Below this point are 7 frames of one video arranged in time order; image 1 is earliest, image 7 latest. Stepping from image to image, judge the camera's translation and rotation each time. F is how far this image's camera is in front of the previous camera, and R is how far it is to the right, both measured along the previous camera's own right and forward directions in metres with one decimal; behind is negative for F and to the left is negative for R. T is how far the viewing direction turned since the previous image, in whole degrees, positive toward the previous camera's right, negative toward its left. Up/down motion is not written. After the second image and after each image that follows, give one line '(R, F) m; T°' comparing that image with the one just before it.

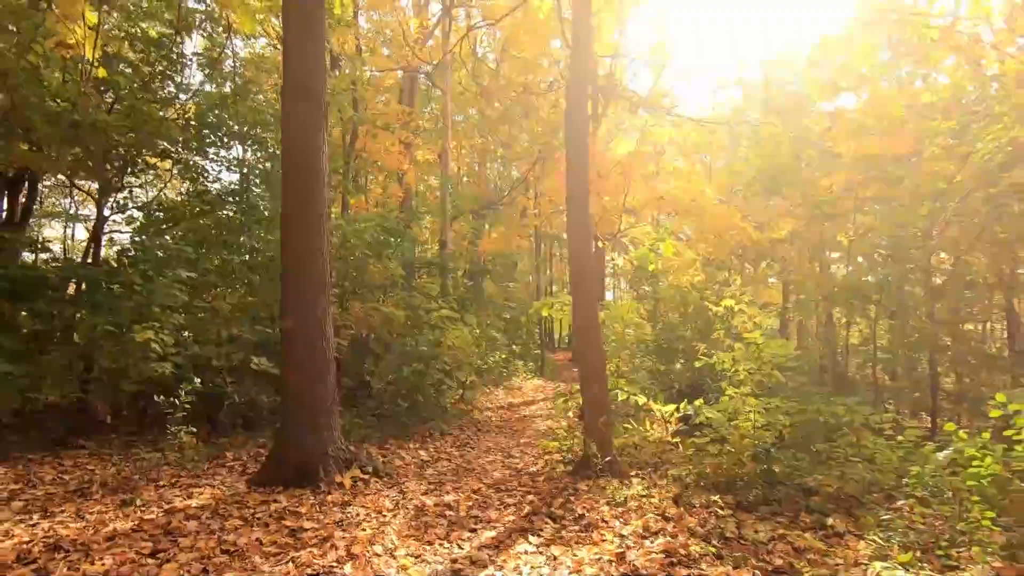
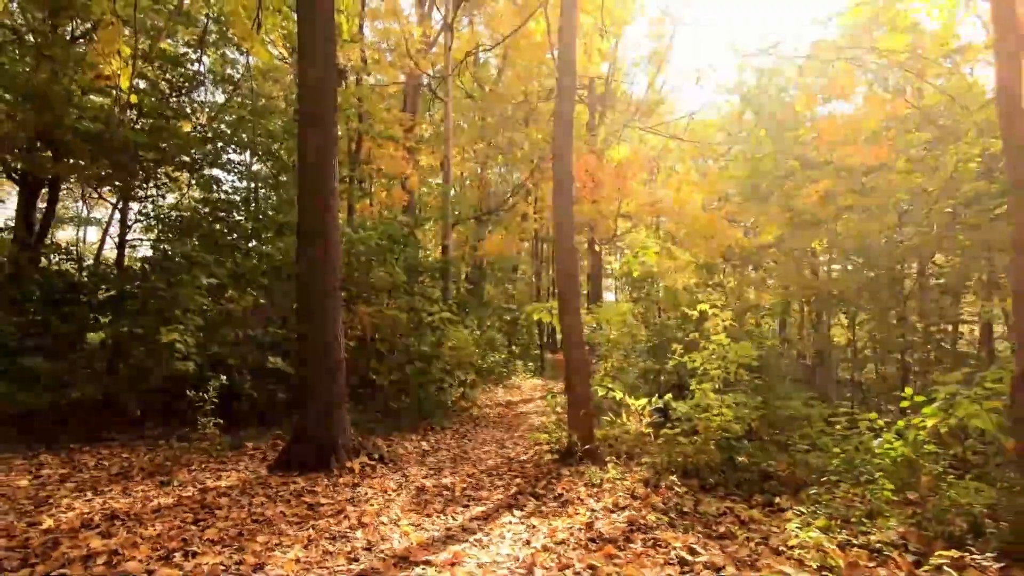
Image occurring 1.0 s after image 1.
(+0.1, -0.6) m; 0°
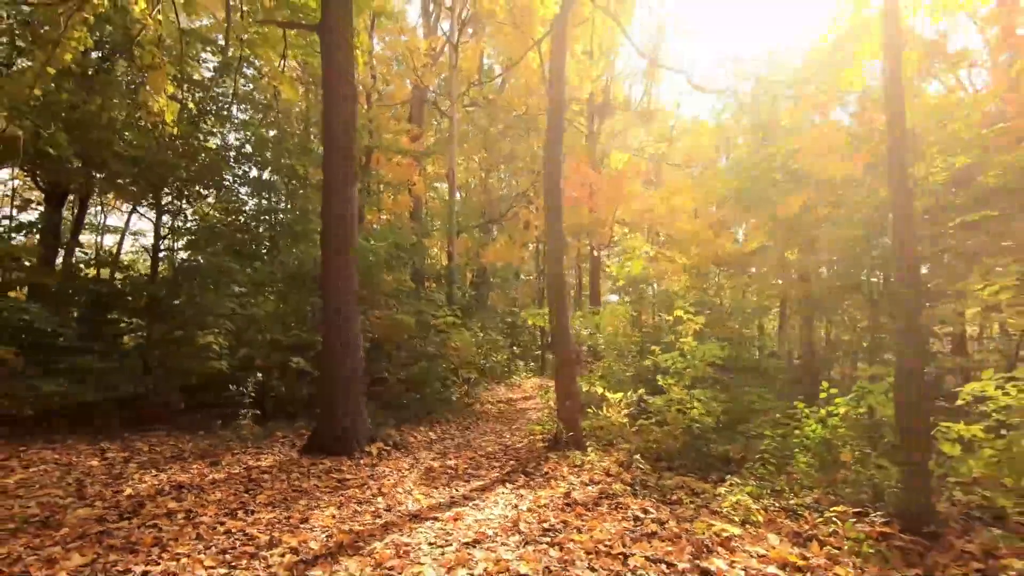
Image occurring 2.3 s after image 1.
(+0.1, -0.9) m; -1°
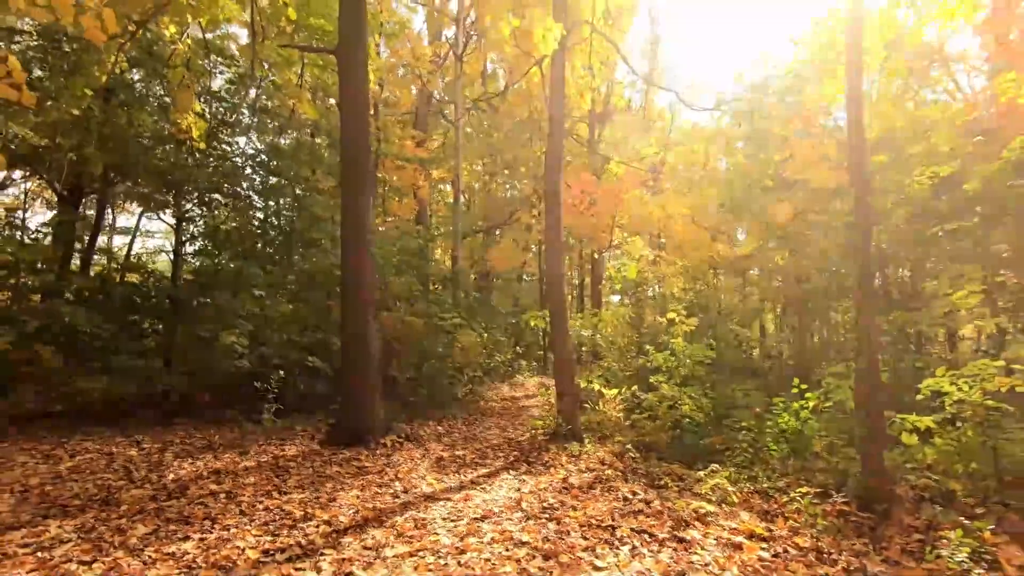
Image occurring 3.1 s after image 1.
(0.0, -0.5) m; 0°
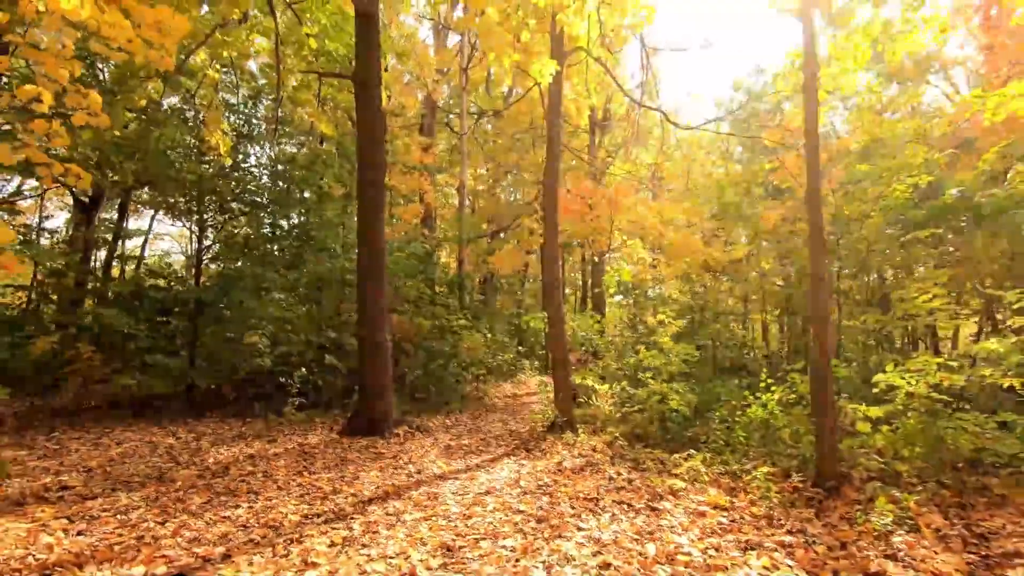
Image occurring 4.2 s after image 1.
(0.0, -0.7) m; 0°
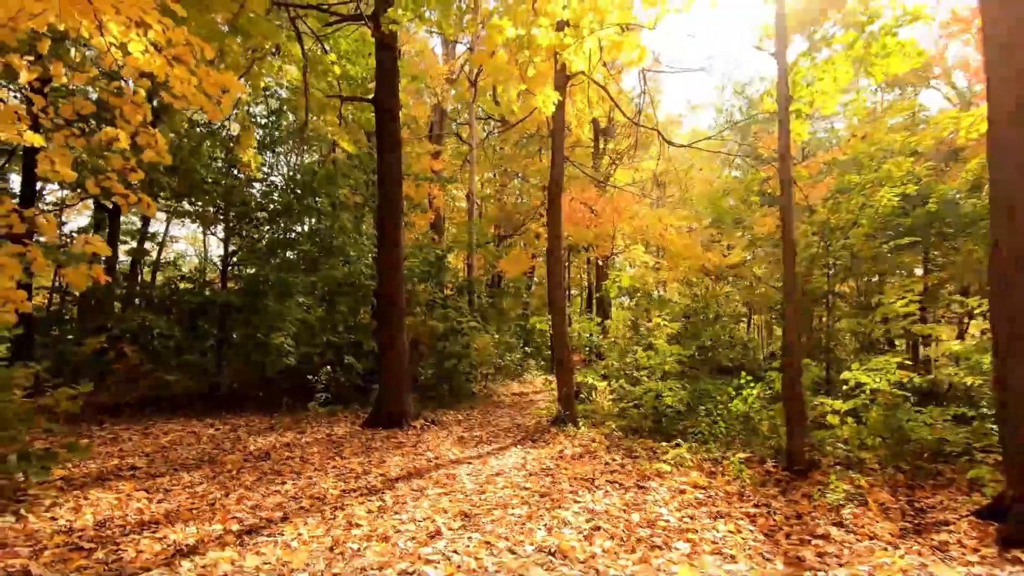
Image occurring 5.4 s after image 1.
(0.0, -0.7) m; -1°
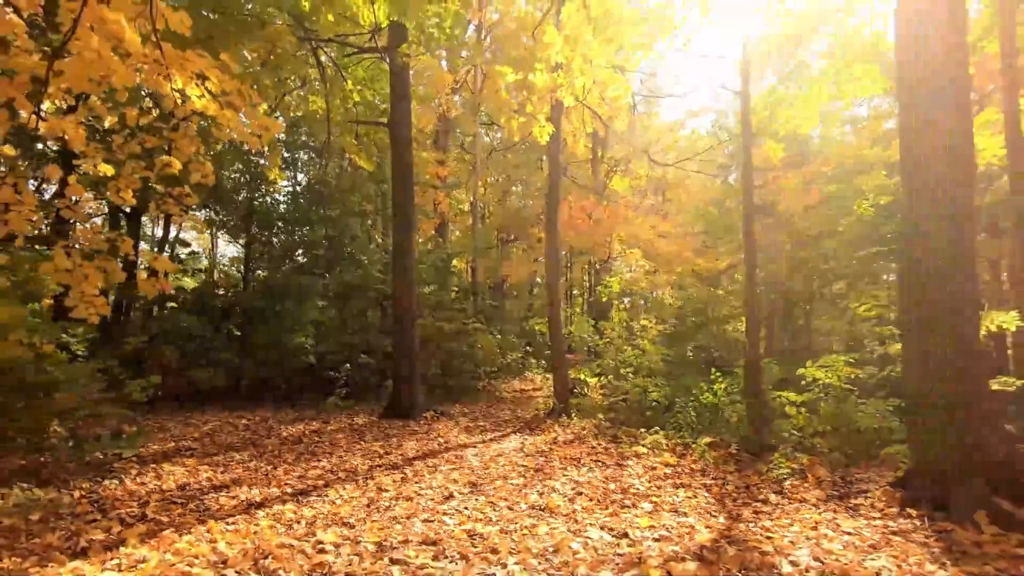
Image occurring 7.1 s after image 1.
(0.0, -1.0) m; 0°
